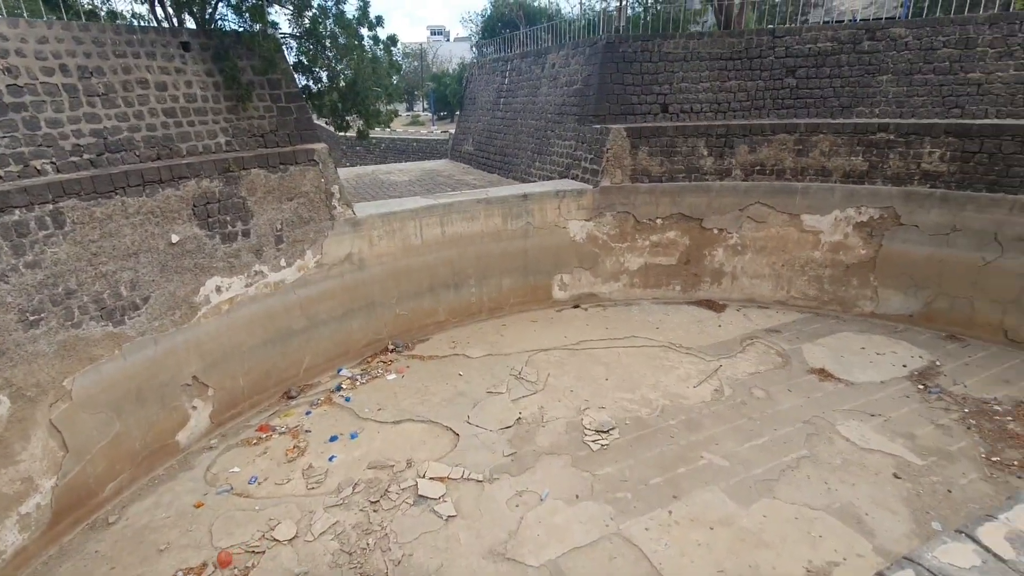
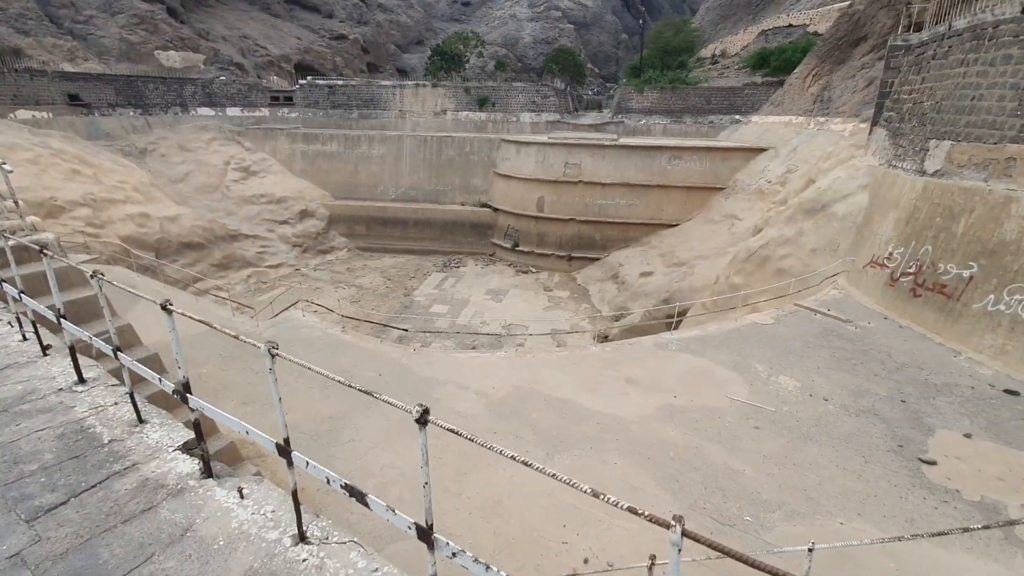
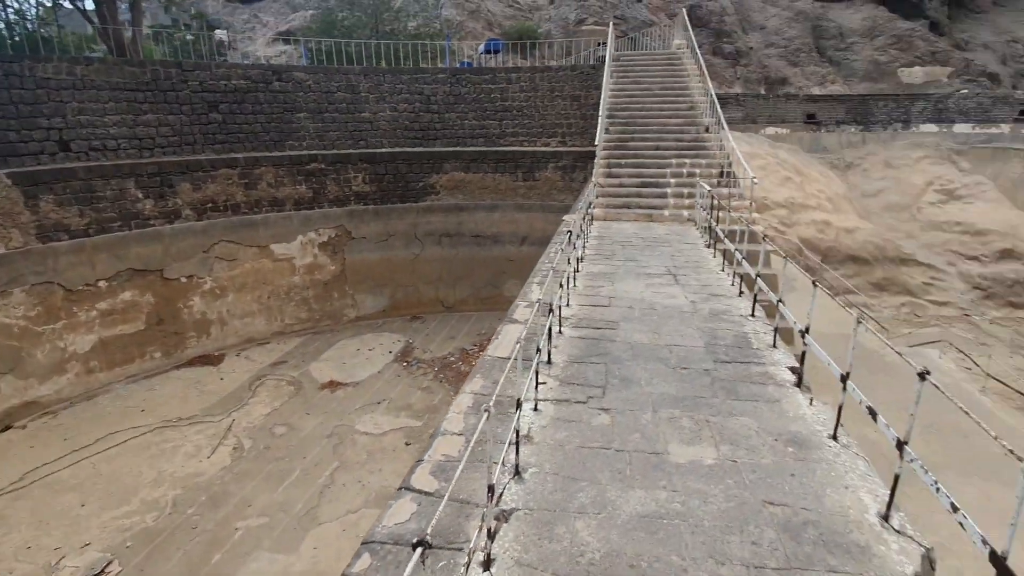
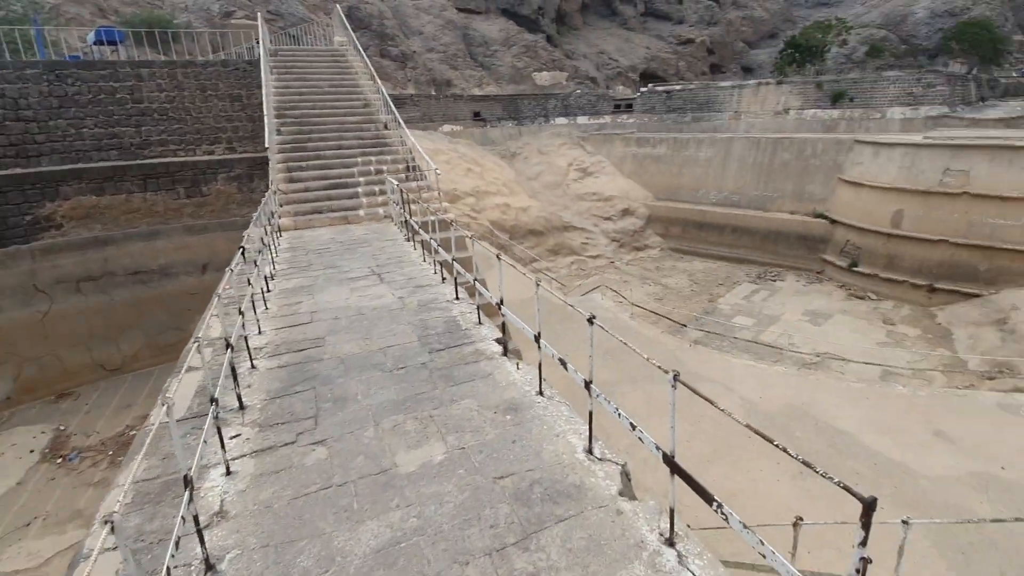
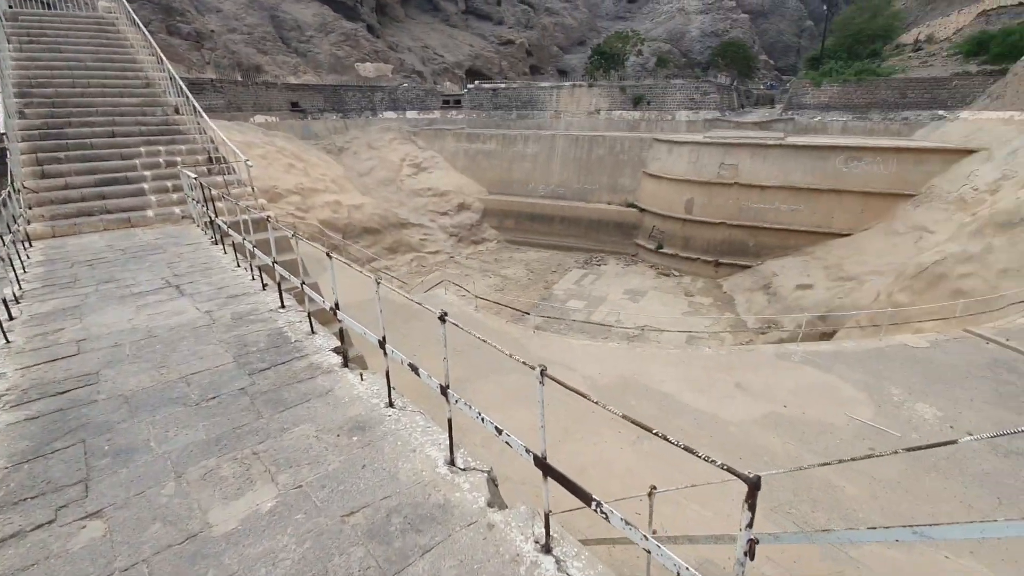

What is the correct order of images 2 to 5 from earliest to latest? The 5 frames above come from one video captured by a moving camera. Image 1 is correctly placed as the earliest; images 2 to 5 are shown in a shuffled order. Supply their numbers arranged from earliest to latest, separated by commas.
3, 4, 5, 2
